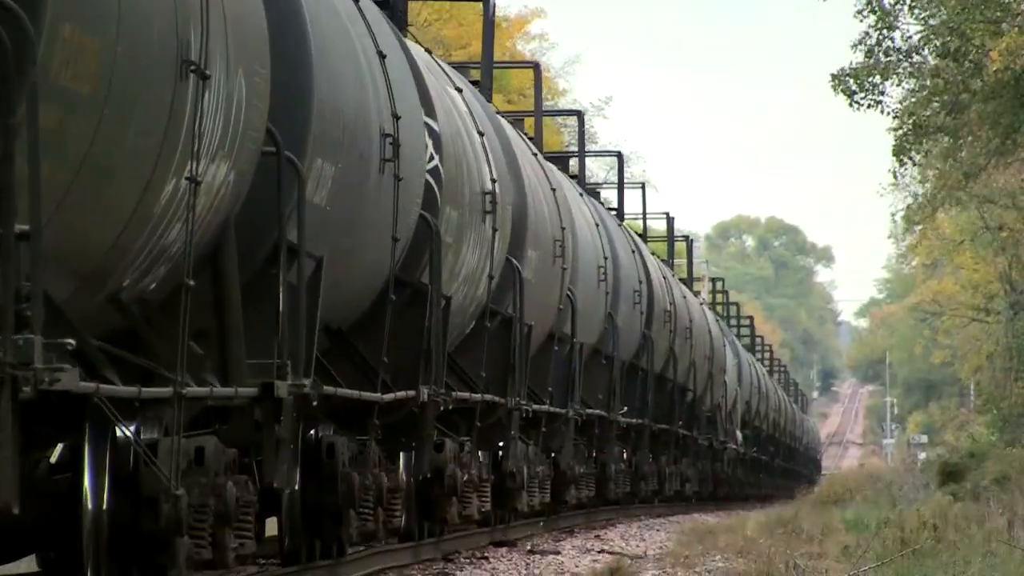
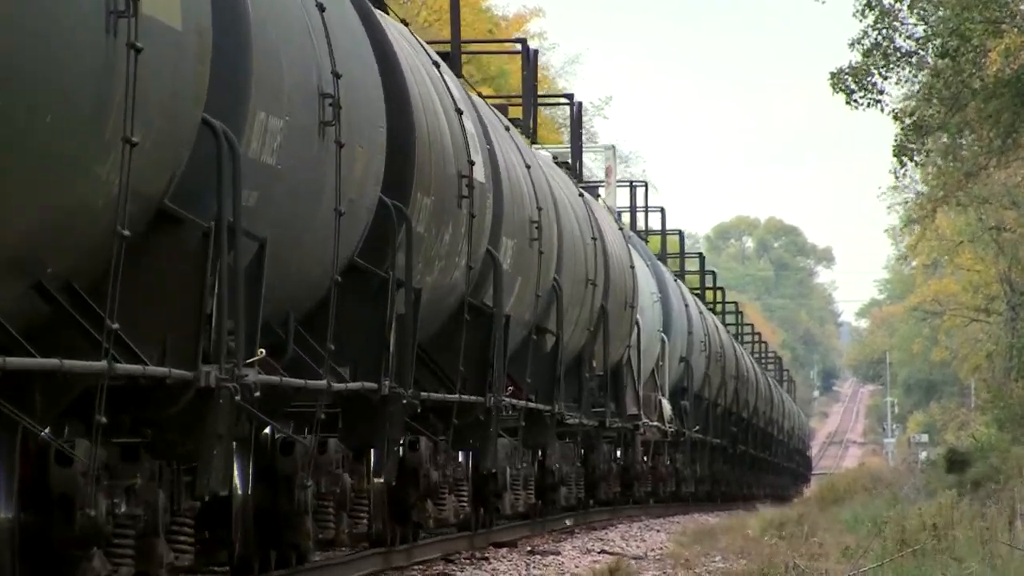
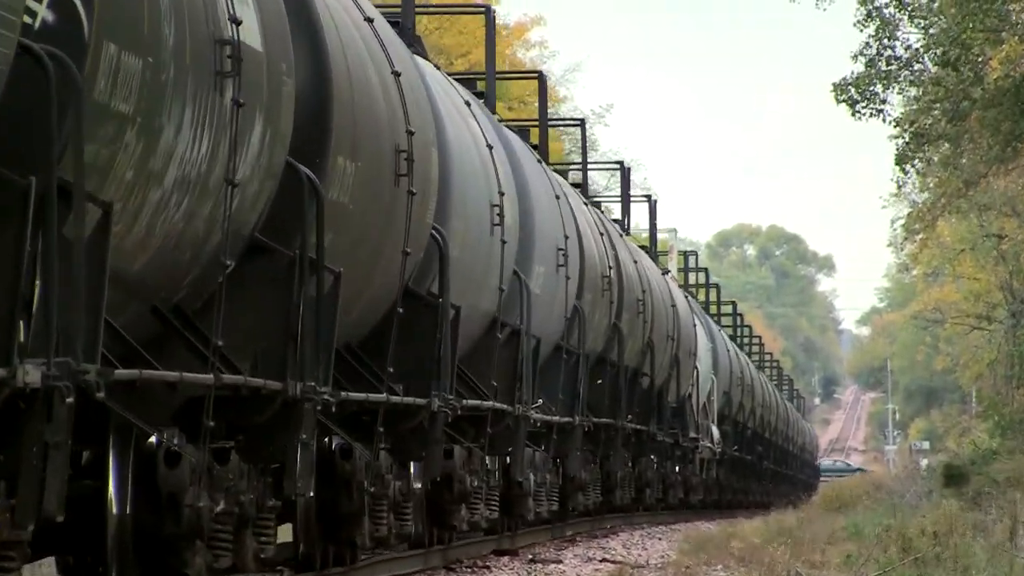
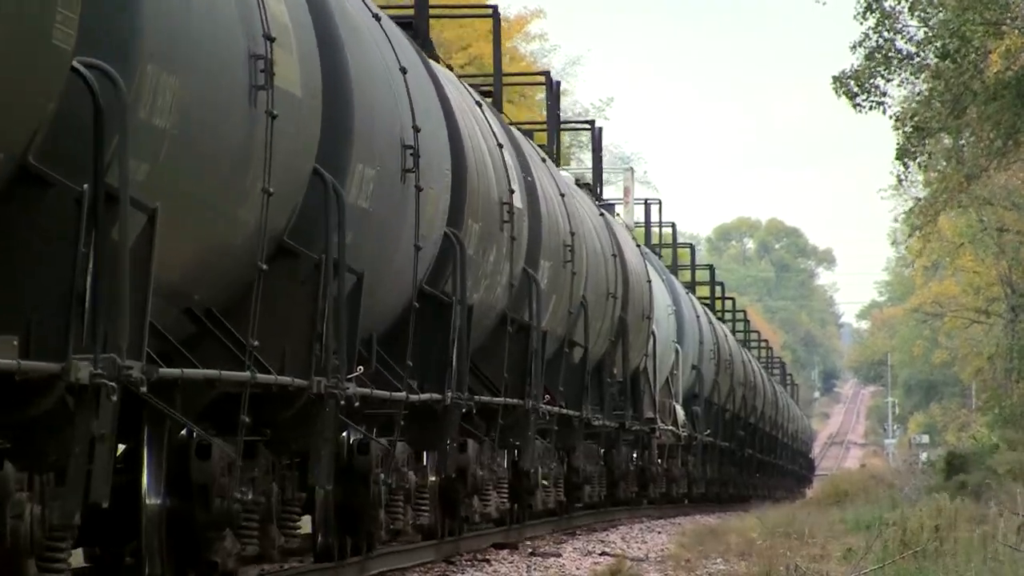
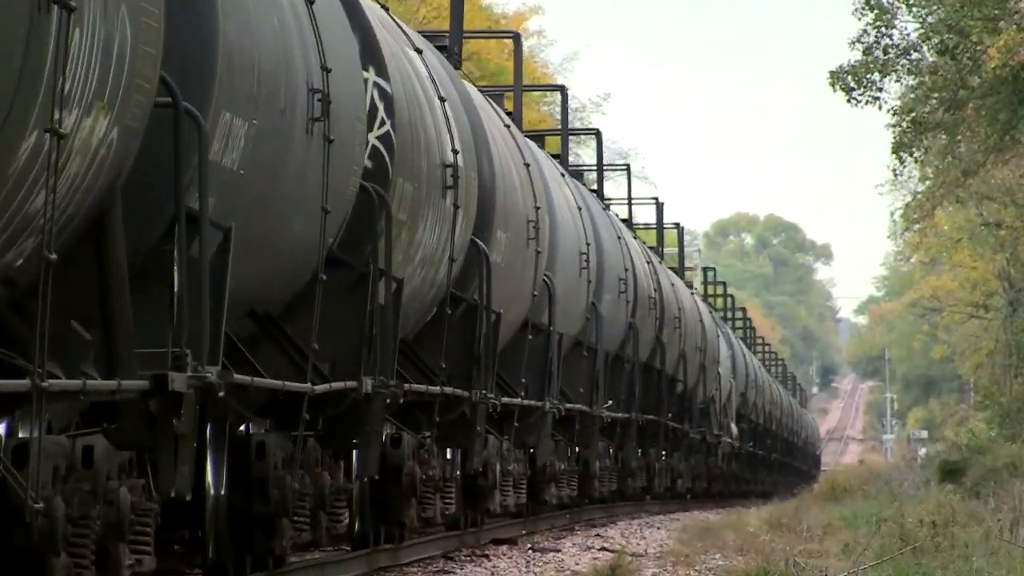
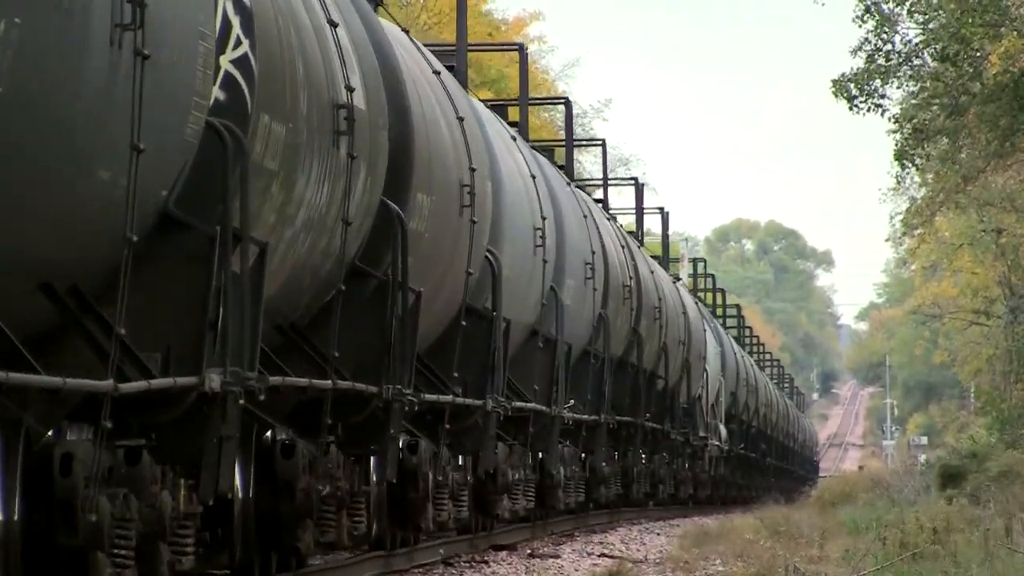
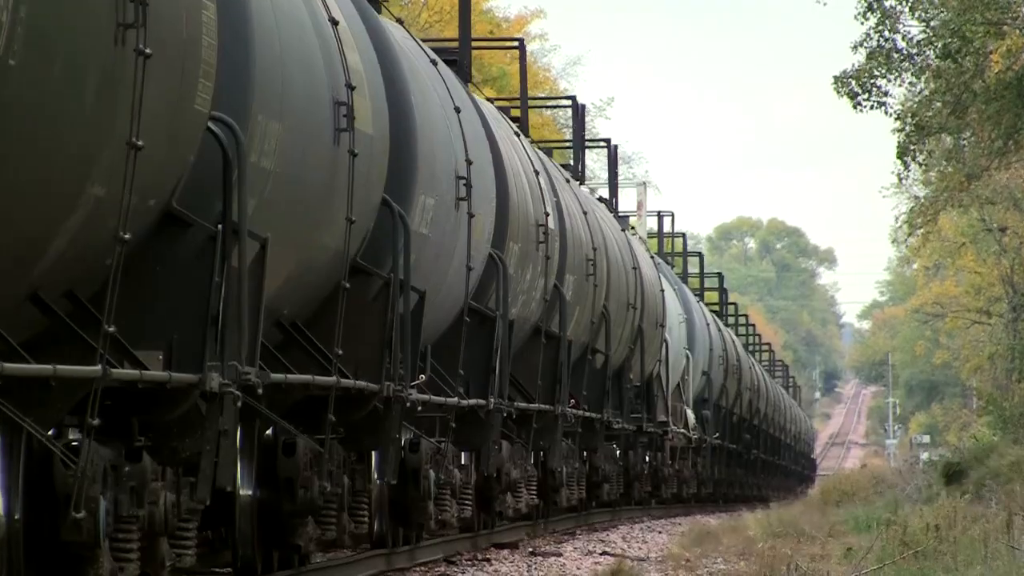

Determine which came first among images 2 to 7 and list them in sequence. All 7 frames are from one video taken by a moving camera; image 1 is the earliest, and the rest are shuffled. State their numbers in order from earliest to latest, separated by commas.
5, 6, 3, 7, 4, 2
